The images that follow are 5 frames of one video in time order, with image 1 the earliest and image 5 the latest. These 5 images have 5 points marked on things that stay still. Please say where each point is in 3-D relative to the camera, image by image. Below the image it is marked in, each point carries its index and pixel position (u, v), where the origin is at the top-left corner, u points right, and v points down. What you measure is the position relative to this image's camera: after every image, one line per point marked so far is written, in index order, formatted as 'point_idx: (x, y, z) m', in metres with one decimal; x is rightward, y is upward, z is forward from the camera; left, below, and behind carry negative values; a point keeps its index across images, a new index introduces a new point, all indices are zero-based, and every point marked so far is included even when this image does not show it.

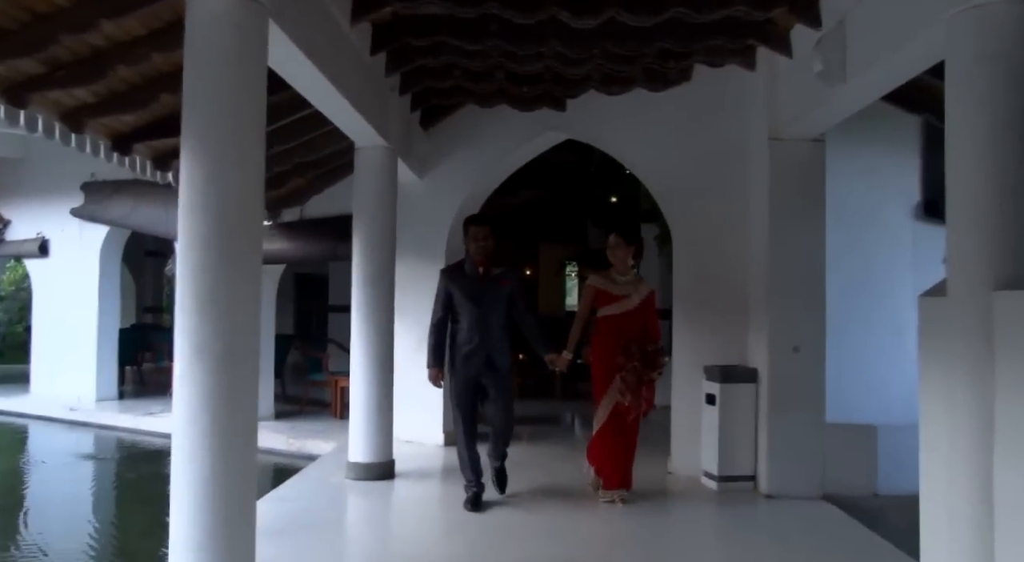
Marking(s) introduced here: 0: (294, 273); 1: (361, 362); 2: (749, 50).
0: (-4.3, +0.2, +13.8) m
1: (-1.1, -0.6, +4.9) m
2: (+1.6, +1.5, +4.6) m
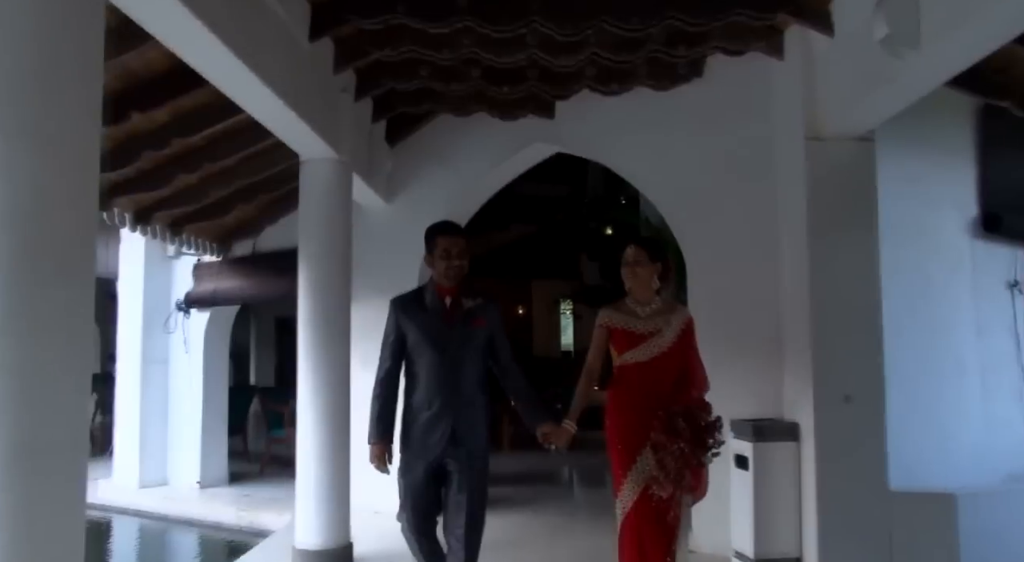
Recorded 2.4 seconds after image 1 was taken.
0: (-4.5, -0.6, +12.9) m
1: (-1.2, -0.8, +4.0) m
2: (+1.4, +1.4, +3.8) m
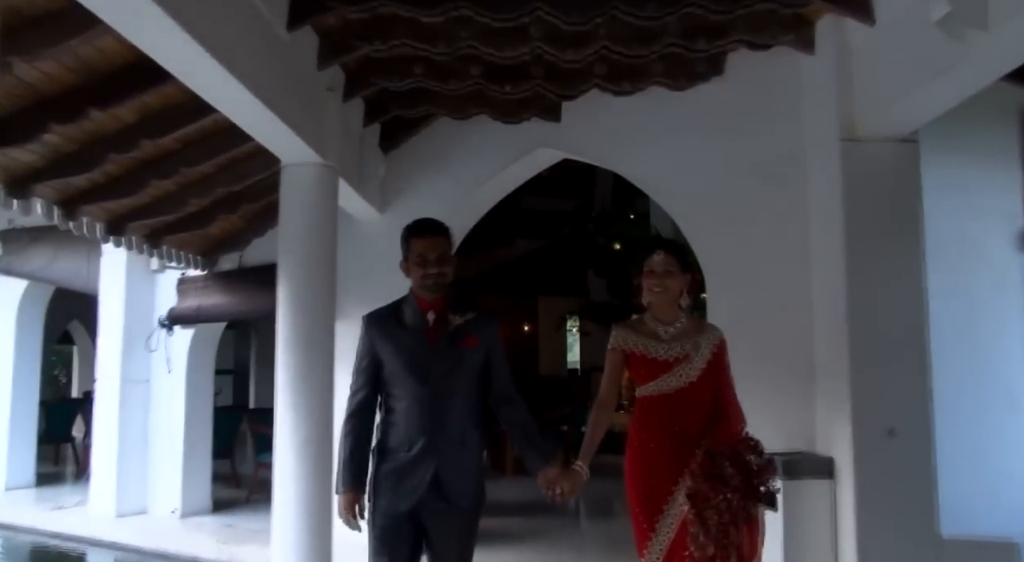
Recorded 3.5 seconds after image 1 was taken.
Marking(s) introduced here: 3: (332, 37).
0: (-4.4, -0.9, +12.5) m
1: (-1.2, -0.9, +3.6) m
2: (+1.5, +1.3, +3.4) m
3: (-0.9, +1.2, +3.4) m
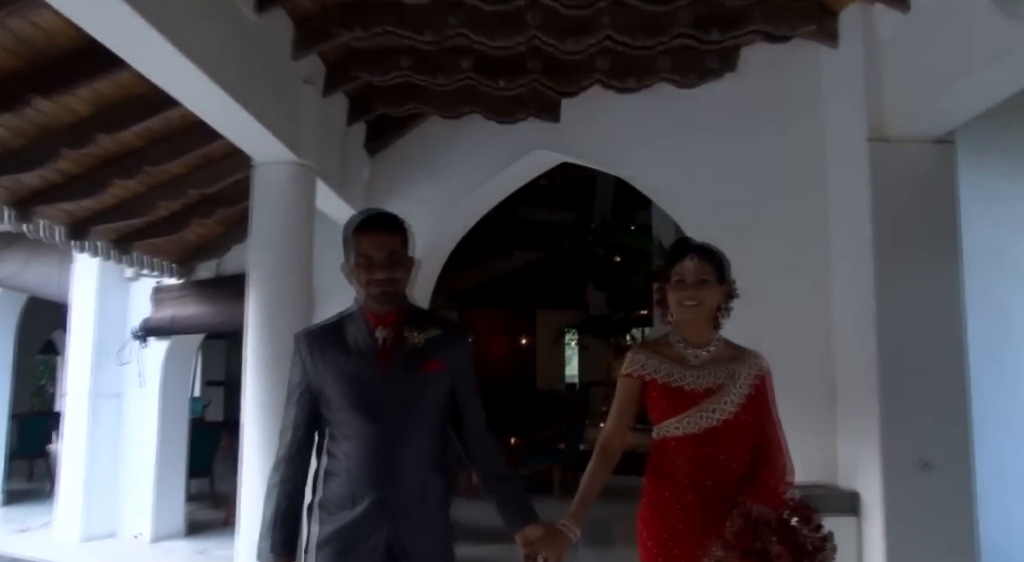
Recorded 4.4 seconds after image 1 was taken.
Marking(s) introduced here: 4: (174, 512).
0: (-4.5, -1.1, +12.2) m
1: (-1.2, -1.0, +3.3) m
2: (+1.4, +1.2, +3.1) m
3: (-0.9, +1.2, +3.1) m
4: (-2.8, -1.9, +5.7) m
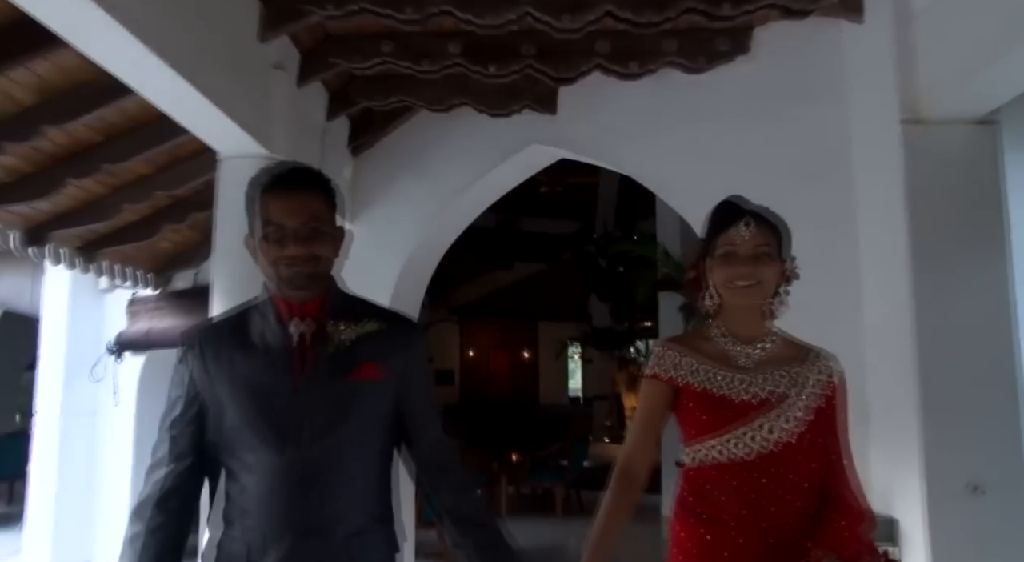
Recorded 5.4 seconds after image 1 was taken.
0: (-4.5, -1.3, +11.8) m
1: (-1.2, -1.0, +2.9) m
2: (+1.4, +1.2, +2.8) m
3: (-1.0, +1.2, +2.8) m
4: (-2.8, -2.0, +5.3) m
